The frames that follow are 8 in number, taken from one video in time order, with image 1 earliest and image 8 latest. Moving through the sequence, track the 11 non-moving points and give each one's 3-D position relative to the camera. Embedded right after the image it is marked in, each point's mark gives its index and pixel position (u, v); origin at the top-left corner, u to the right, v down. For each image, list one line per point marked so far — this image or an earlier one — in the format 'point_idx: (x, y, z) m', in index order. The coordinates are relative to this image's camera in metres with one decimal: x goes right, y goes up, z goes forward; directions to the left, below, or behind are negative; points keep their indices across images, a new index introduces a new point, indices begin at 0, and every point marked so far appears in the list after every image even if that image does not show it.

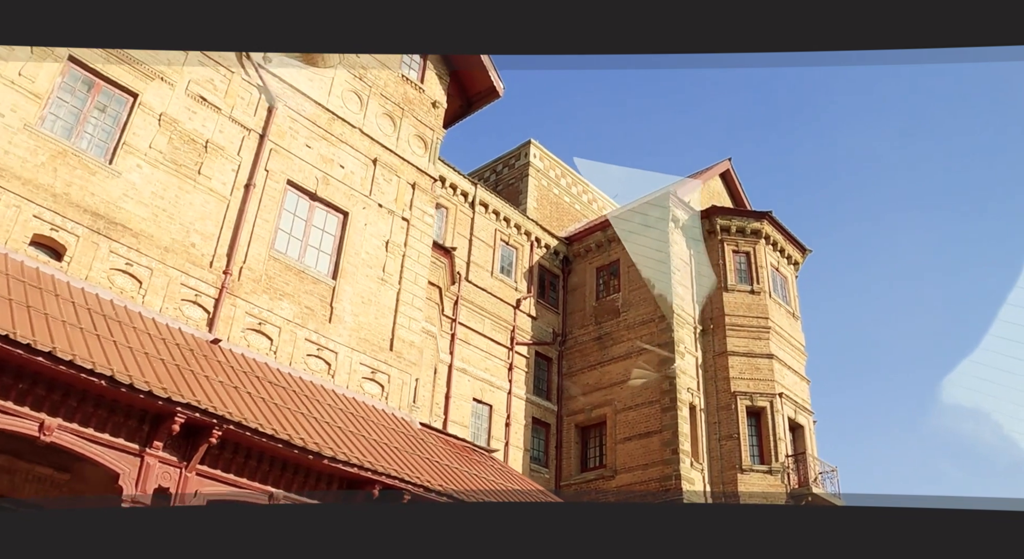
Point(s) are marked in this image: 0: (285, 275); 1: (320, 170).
0: (-3.1, 0.0, +12.3) m
1: (-2.8, +1.6, +13.2) m
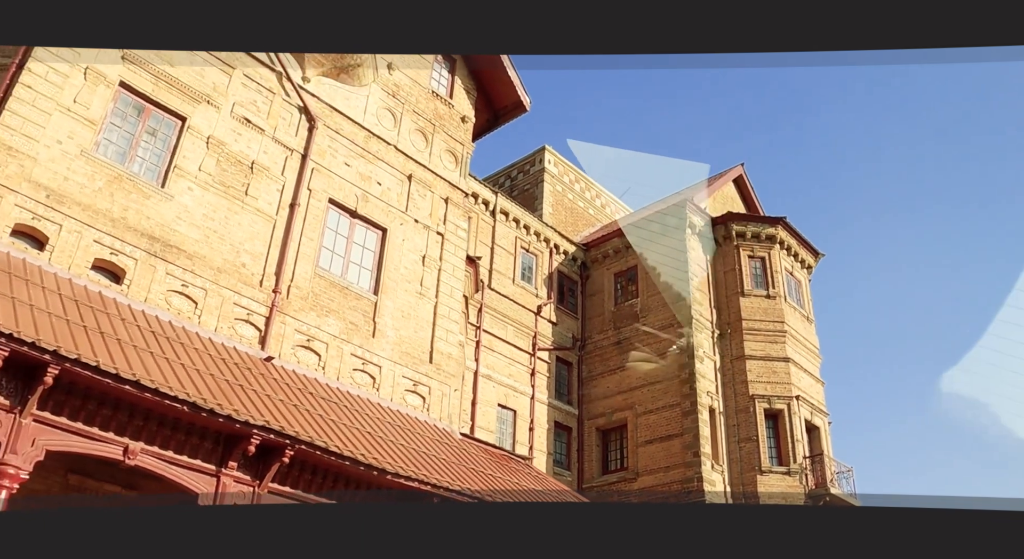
0: (-2.6, -0.2, +12.6) m
1: (-2.3, +1.4, +13.6) m
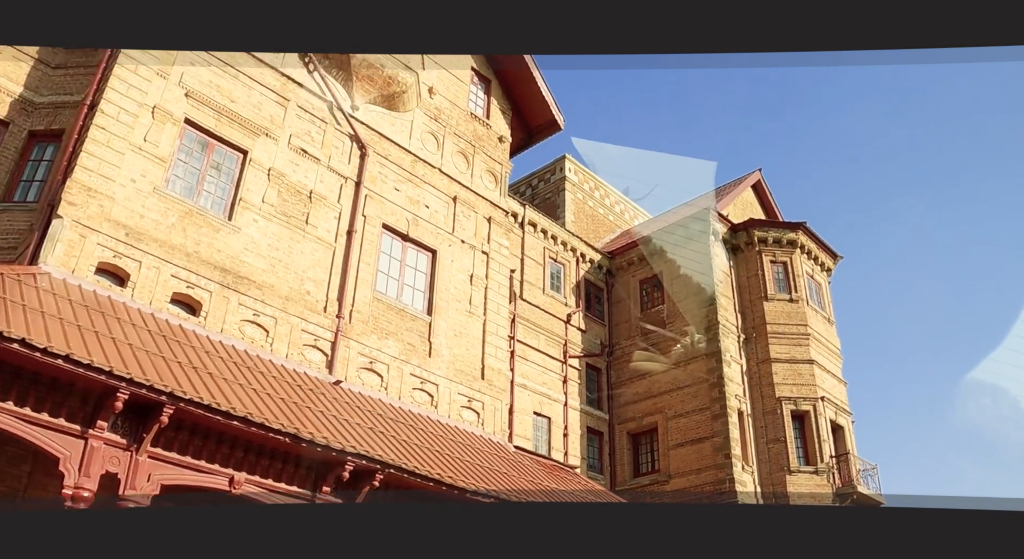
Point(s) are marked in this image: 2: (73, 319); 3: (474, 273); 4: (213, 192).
0: (-1.8, -0.5, +13.1) m
1: (-1.6, +1.1, +14.0) m
2: (-4.7, -0.4, +9.4) m
3: (-0.6, +0.1, +14.6) m
4: (-4.1, +1.2, +12.0) m
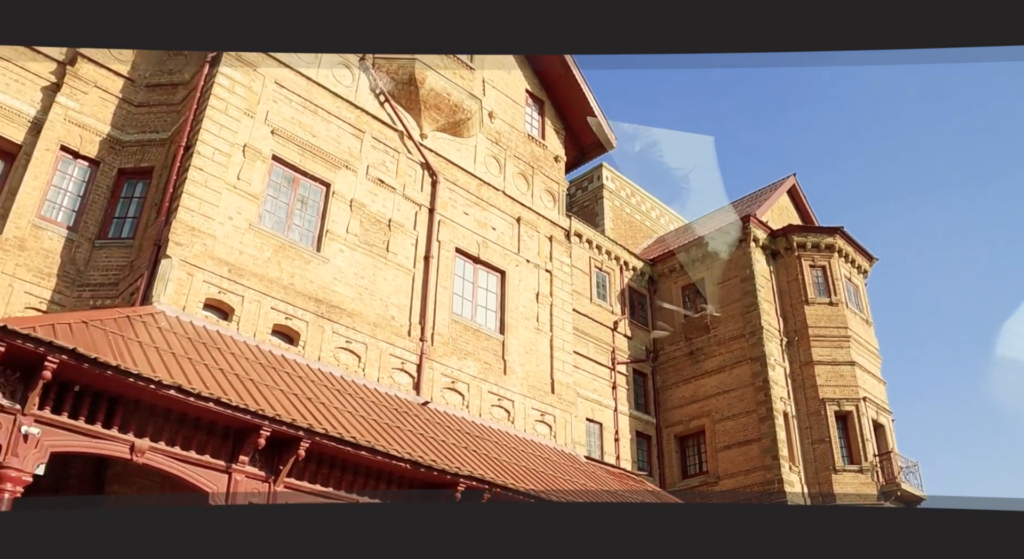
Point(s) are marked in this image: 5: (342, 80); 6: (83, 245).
0: (-0.7, -0.9, +13.7) m
1: (-0.5, +0.7, +14.6) m
2: (-3.6, -0.8, +10.0) m
3: (+0.5, -0.2, +15.2) m
4: (-3.0, +0.8, +12.6) m
5: (-2.7, +3.2, +14.0) m
6: (-6.1, +0.5, +12.5) m
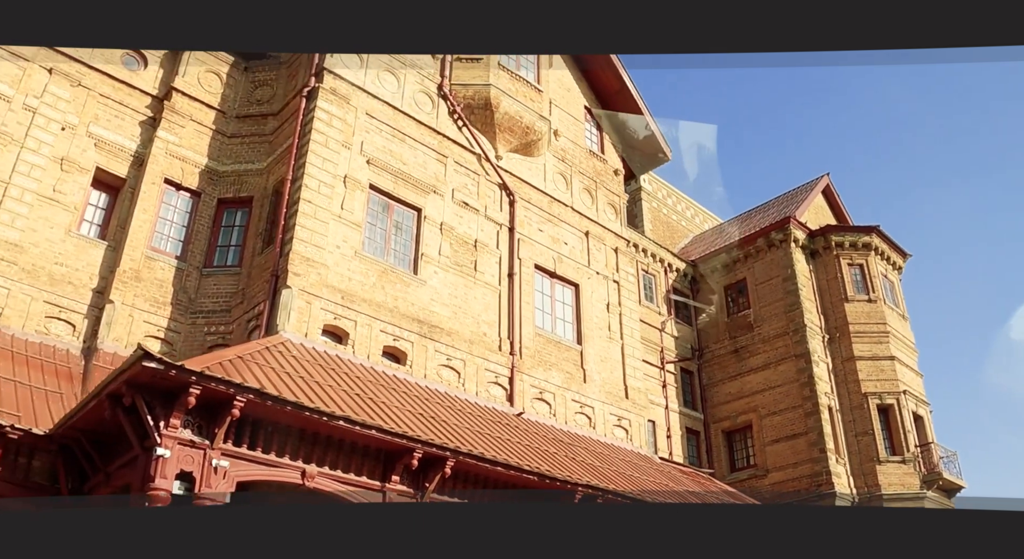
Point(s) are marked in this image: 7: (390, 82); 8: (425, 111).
0: (+0.6, -1.1, +14.5) m
1: (+0.7, +0.5, +15.3) m
2: (-2.2, -1.2, +10.7) m
3: (+1.8, -0.4, +16.0) m
4: (-1.7, +0.4, +13.3) m
5: (-1.5, +2.9, +14.7) m
6: (-4.8, +0.1, +13.2) m
7: (-2.0, +3.2, +14.5) m
8: (-1.4, +2.8, +14.6) m
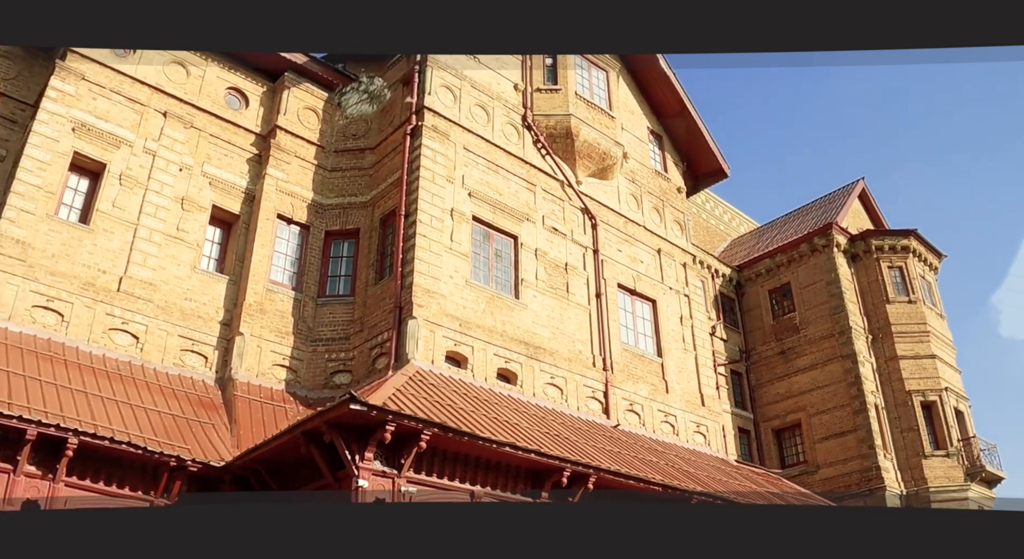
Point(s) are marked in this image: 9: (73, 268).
0: (+2.1, -1.4, +15.4) m
1: (+2.2, +0.2, +16.3) m
2: (-0.6, -1.7, +11.6) m
3: (+3.3, -0.7, +16.9) m
4: (-0.2, +0.1, +14.2) m
5: (0.0, +2.5, +15.5) m
6: (-3.2, -0.4, +14.0) m
7: (-0.5, +2.9, +15.3) m
8: (0.0, +2.4, +15.5) m
9: (-6.3, +0.2, +12.5) m
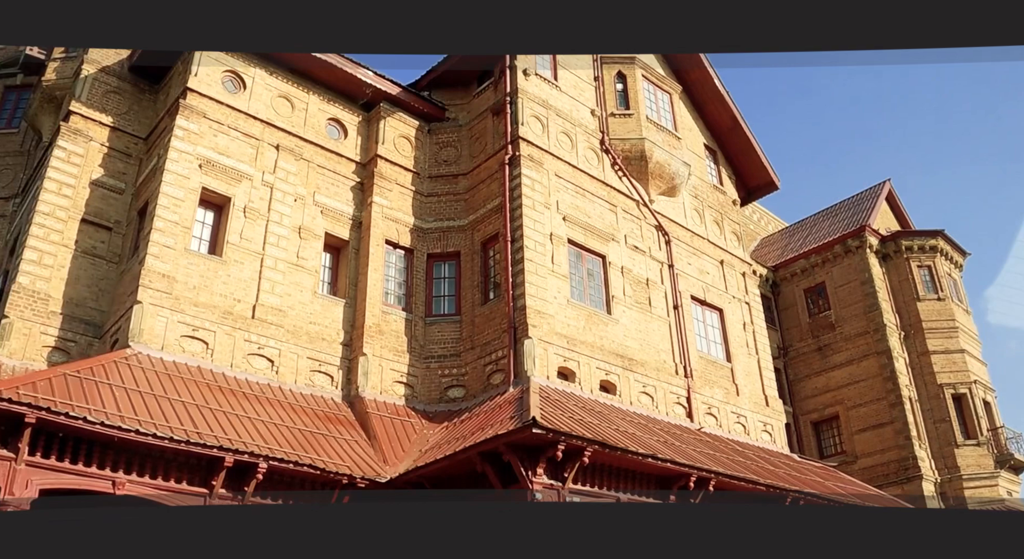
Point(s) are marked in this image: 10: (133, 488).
0: (+3.7, -1.7, +16.7) m
1: (+3.8, 0.0, +17.5) m
2: (+1.2, -2.0, +12.8) m
3: (+4.8, -0.9, +18.2) m
4: (+1.4, -0.3, +15.3) m
5: (+1.5, +2.2, +16.6) m
6: (-1.6, -0.8, +15.1) m
7: (+1.0, +2.6, +16.4) m
8: (+1.6, +2.1, +16.6) m
9: (-4.6, -0.3, +13.5) m
10: (-4.3, -2.4, +10.1) m
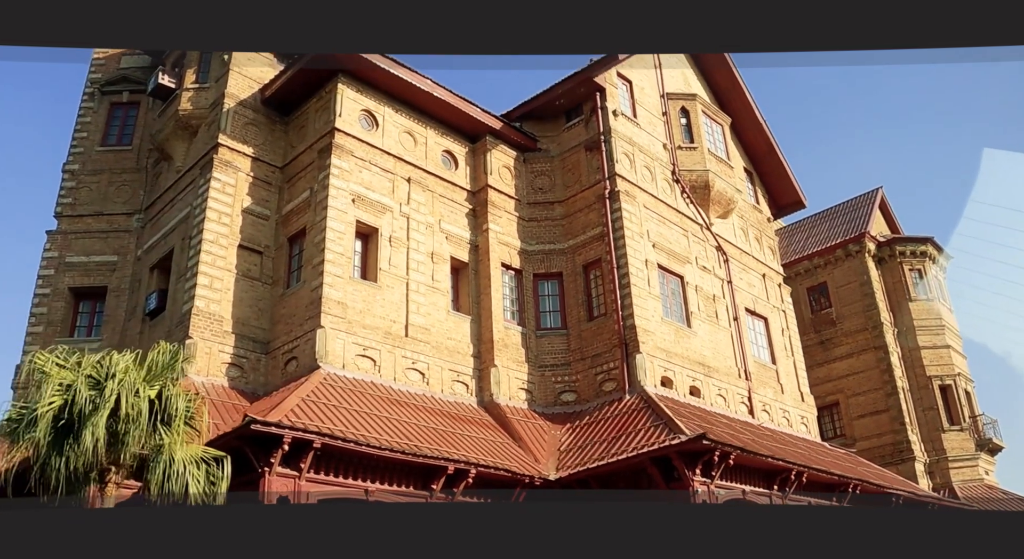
0: (+5.6, -2.0, +19.4) m
1: (+5.5, -0.3, +20.2) m
2: (+3.3, -2.5, +15.4) m
3: (+6.5, -1.2, +21.0) m
4: (+3.4, -0.6, +17.8) m
5: (+3.4, +1.9, +19.0) m
6: (+0.4, -1.1, +17.3) m
7: (+2.9, +2.2, +18.7) m
8: (+3.4, +1.8, +19.0) m
9: (-2.4, -0.7, +15.4) m
10: (-1.9, -3.0, +12.2) m
